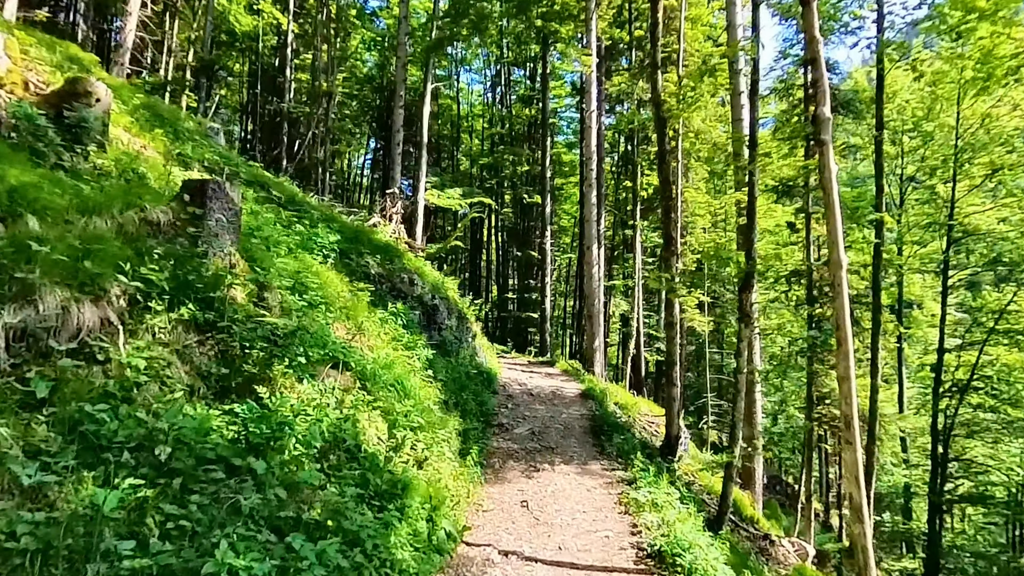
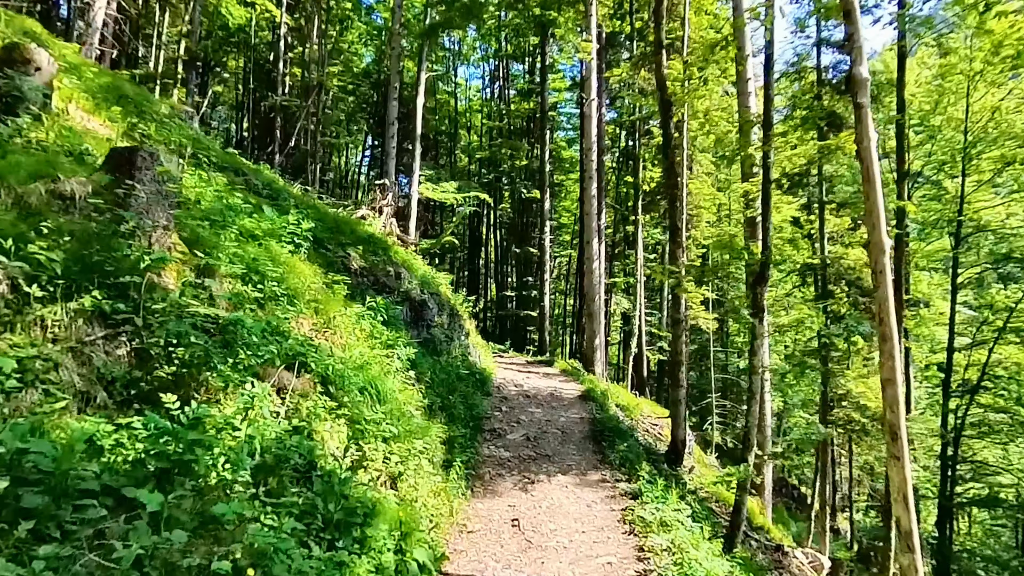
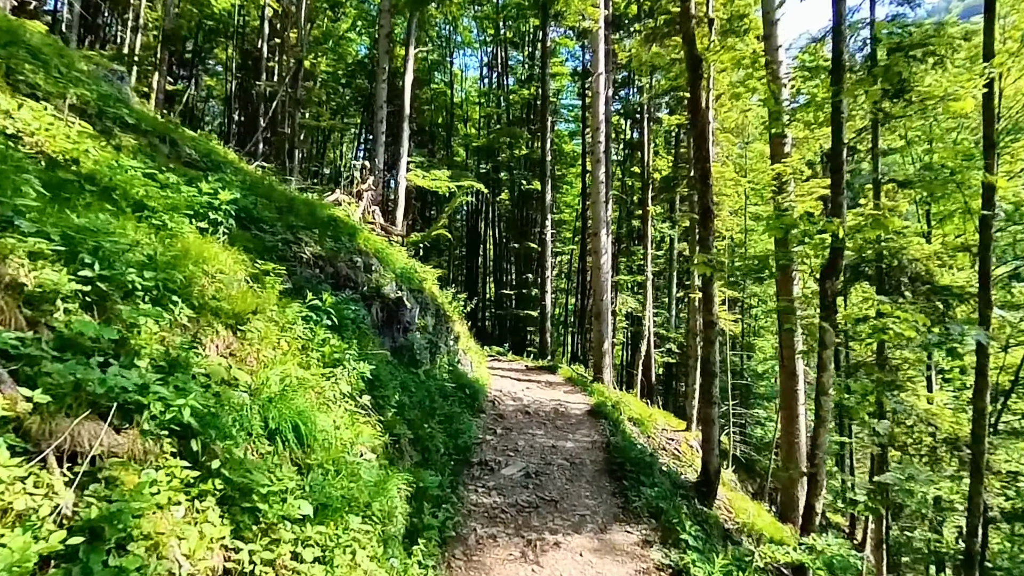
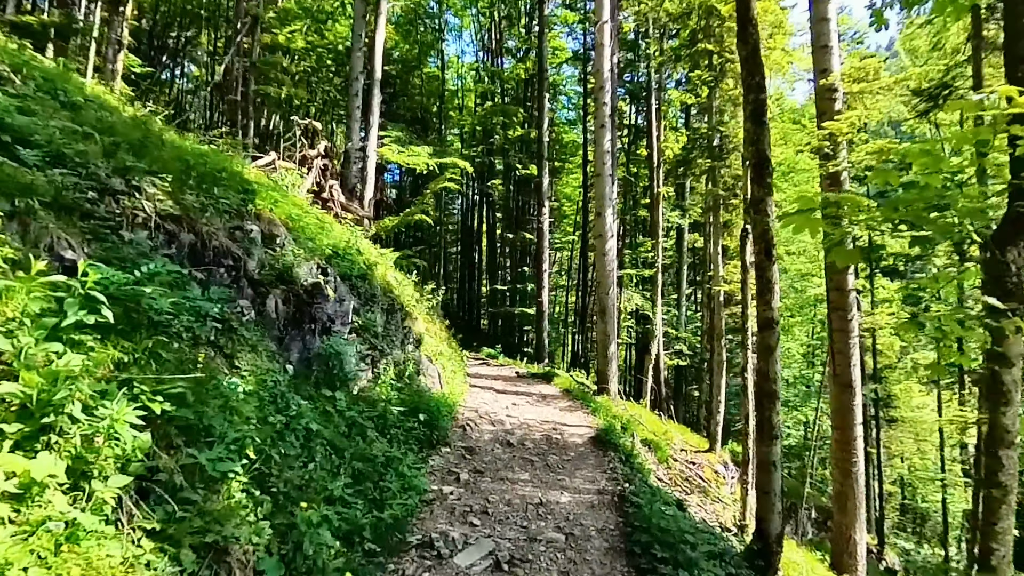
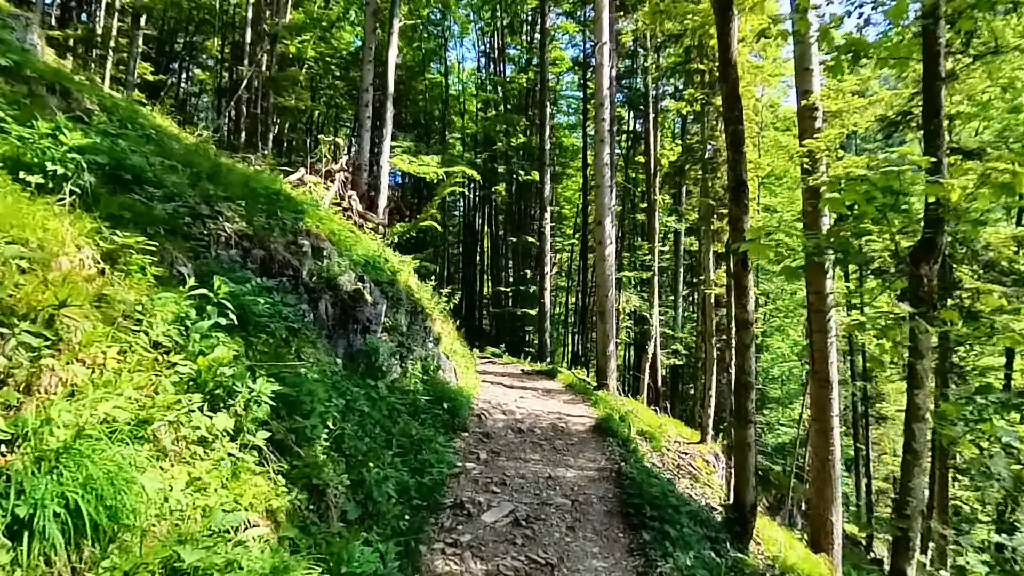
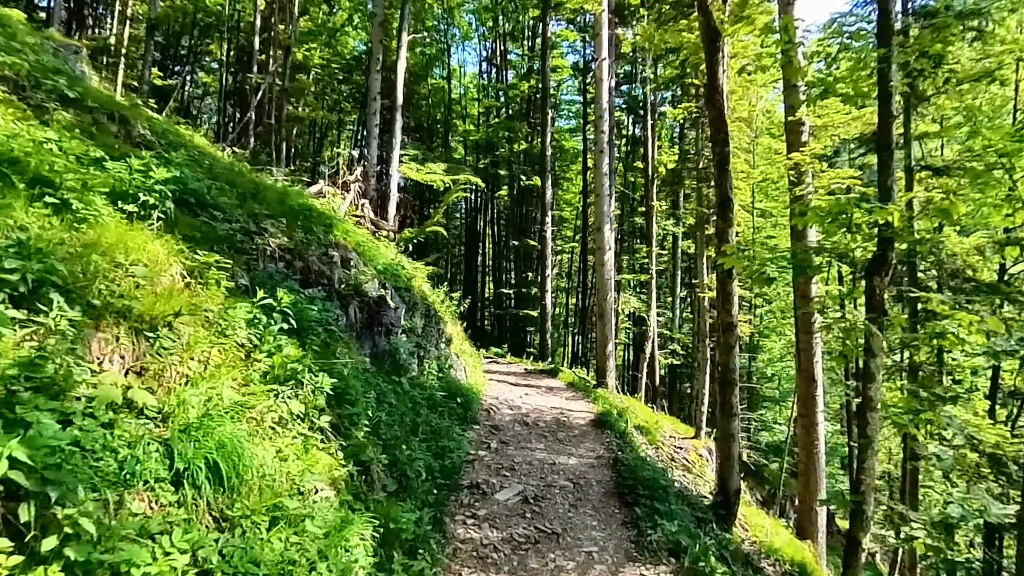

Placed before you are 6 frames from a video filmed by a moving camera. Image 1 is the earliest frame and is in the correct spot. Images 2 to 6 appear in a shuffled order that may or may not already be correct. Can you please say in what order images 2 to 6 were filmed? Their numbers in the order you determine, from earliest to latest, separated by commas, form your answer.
2, 3, 6, 5, 4
